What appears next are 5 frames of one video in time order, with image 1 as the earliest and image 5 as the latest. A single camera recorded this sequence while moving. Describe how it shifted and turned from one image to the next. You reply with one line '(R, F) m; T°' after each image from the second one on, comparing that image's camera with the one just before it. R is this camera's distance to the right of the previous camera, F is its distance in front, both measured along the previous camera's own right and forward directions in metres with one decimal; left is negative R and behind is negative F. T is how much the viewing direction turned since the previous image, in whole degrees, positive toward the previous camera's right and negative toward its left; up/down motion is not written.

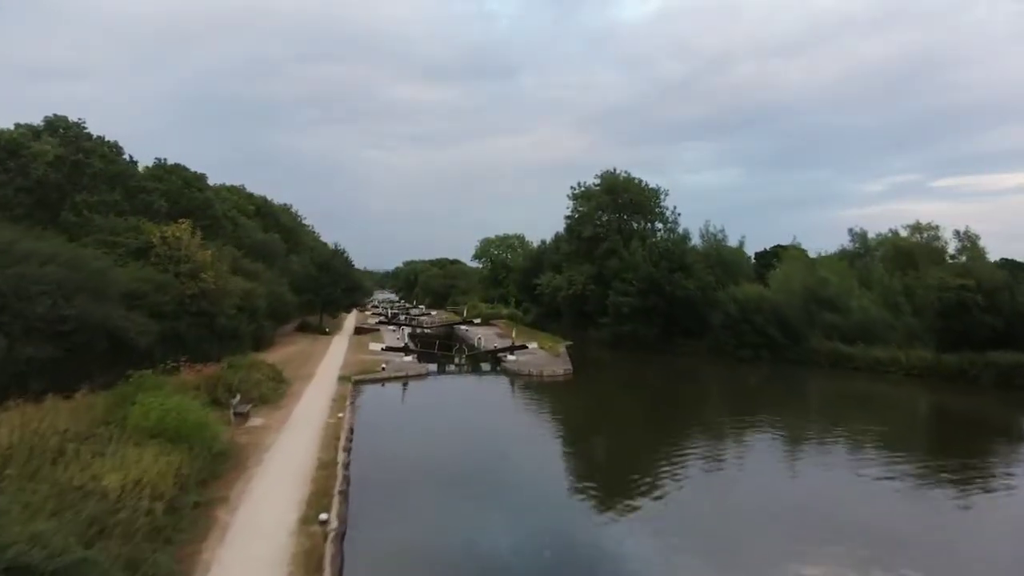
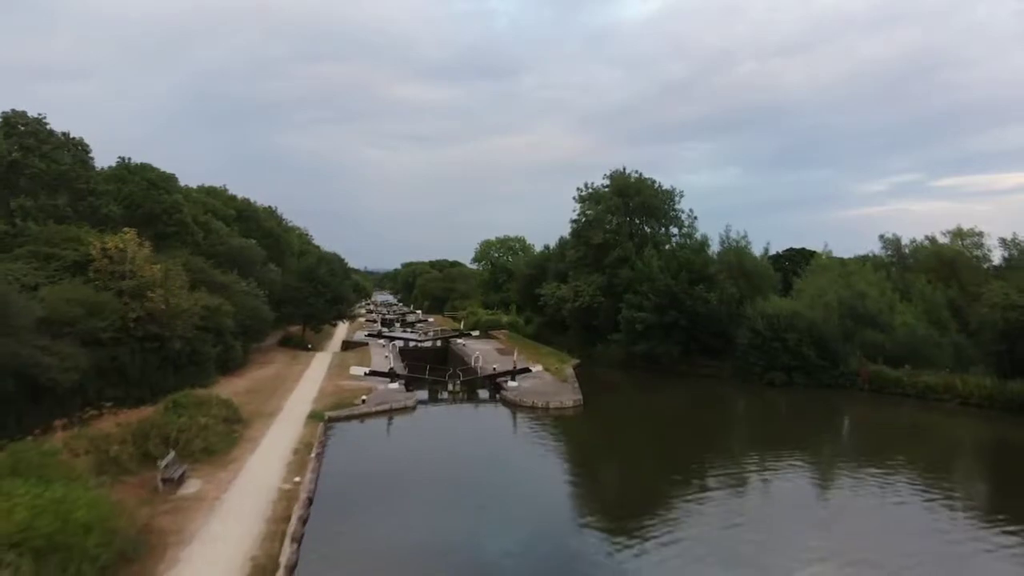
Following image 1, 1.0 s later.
(0.0, +4.1) m; 0°
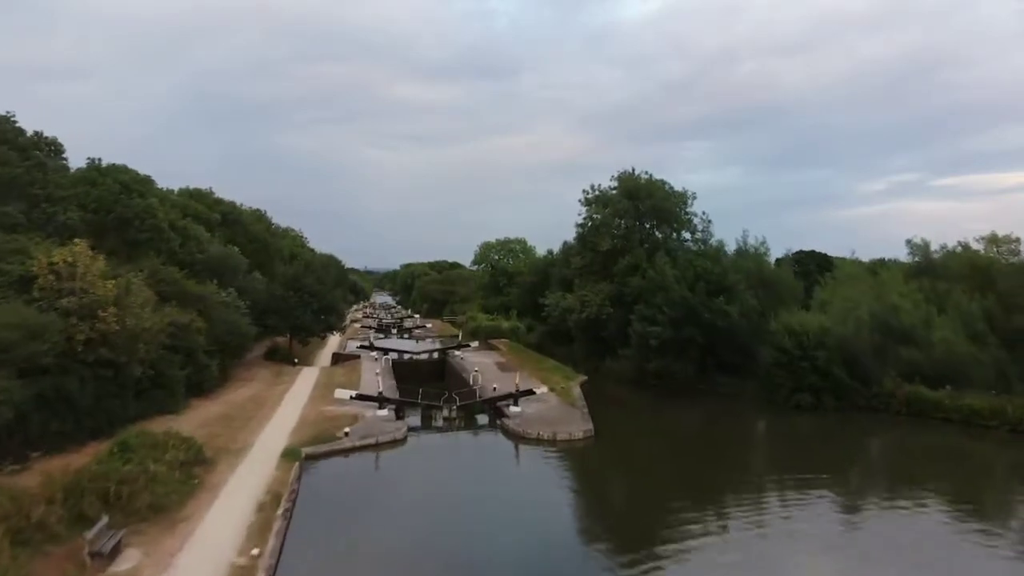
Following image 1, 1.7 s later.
(-0.1, +2.8) m; 0°
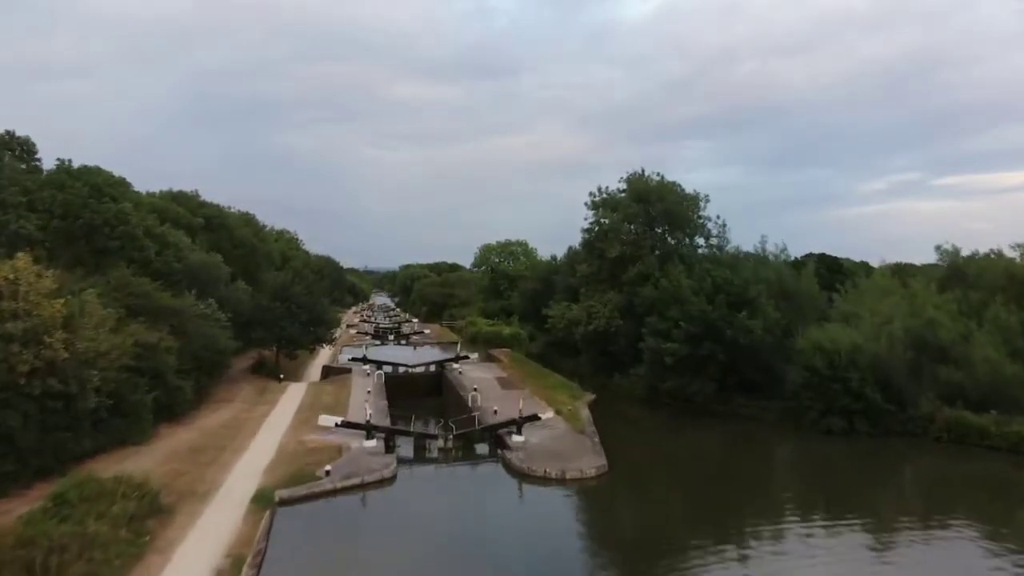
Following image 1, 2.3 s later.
(-0.1, +2.6) m; 0°
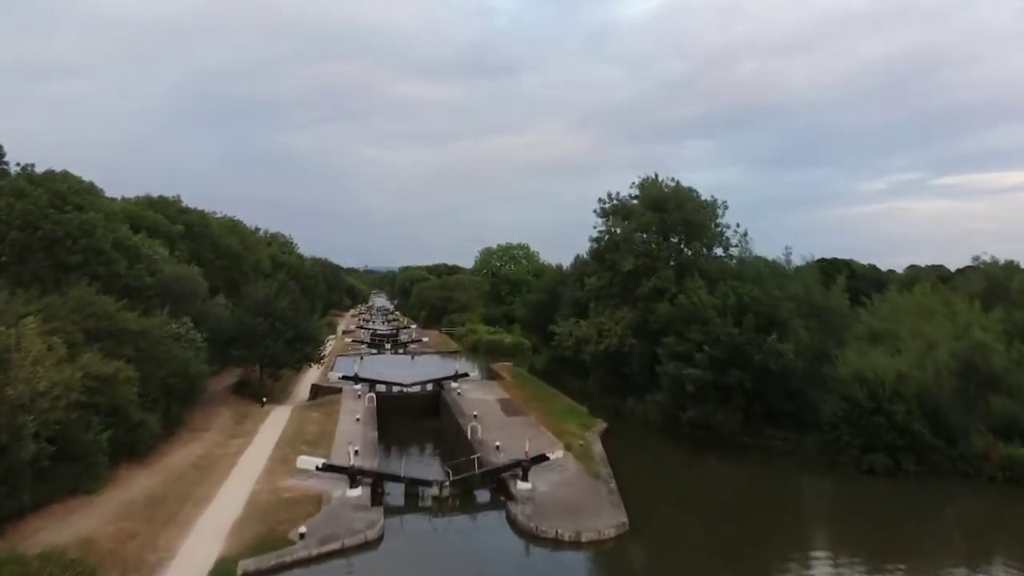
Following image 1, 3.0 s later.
(-0.1, +2.9) m; 0°
